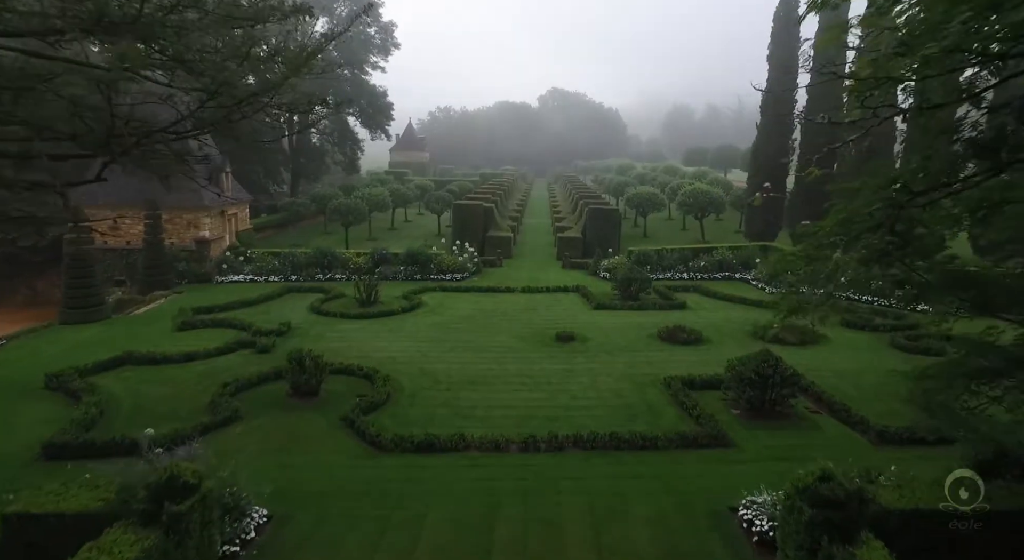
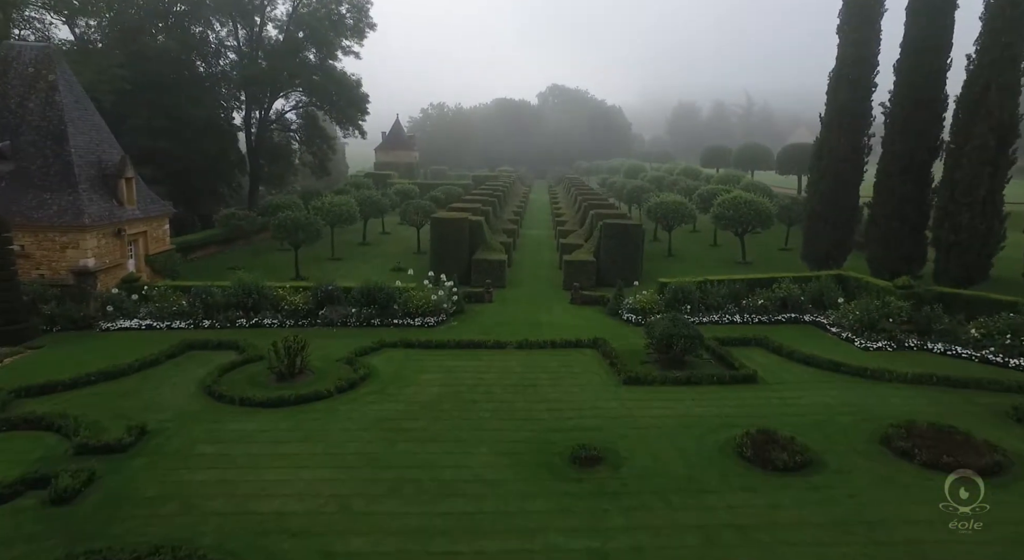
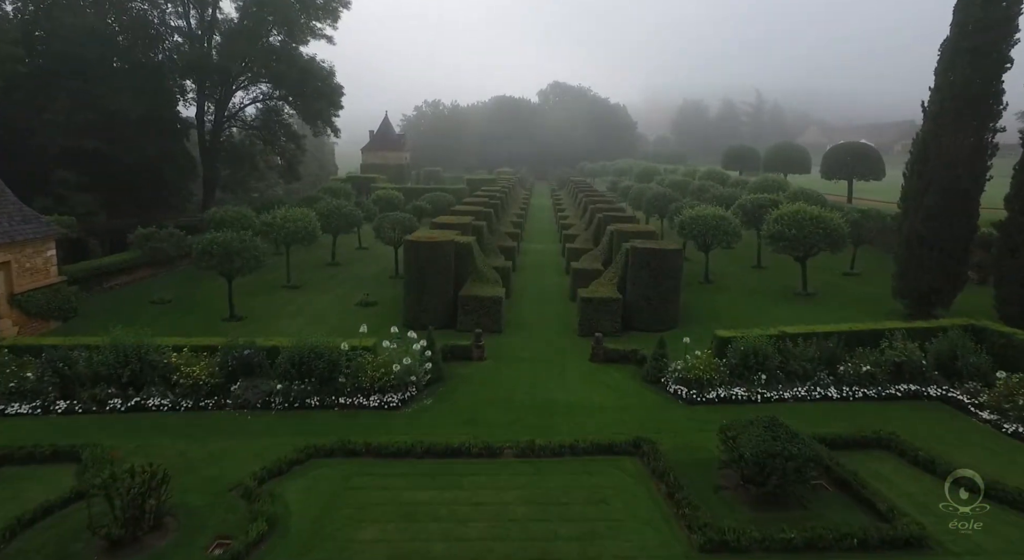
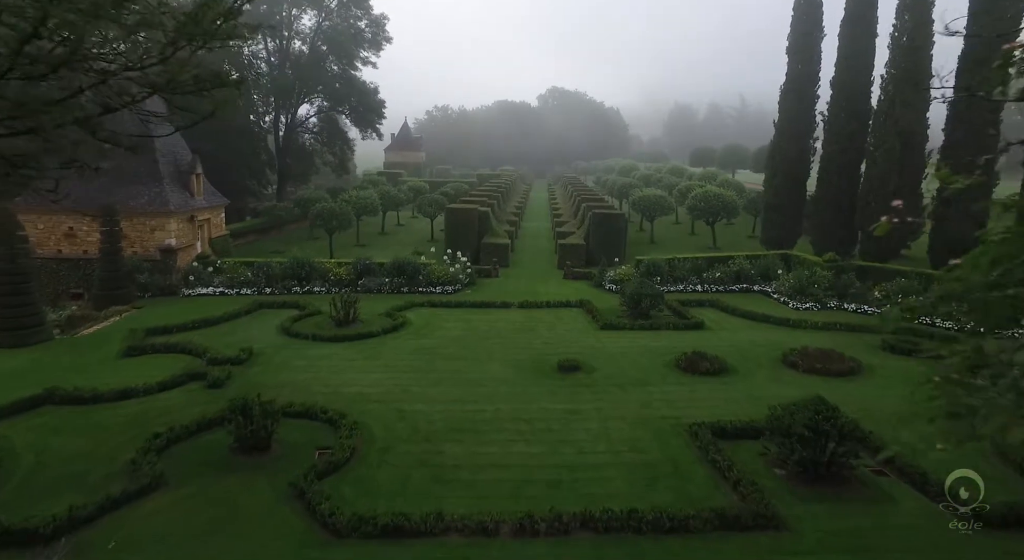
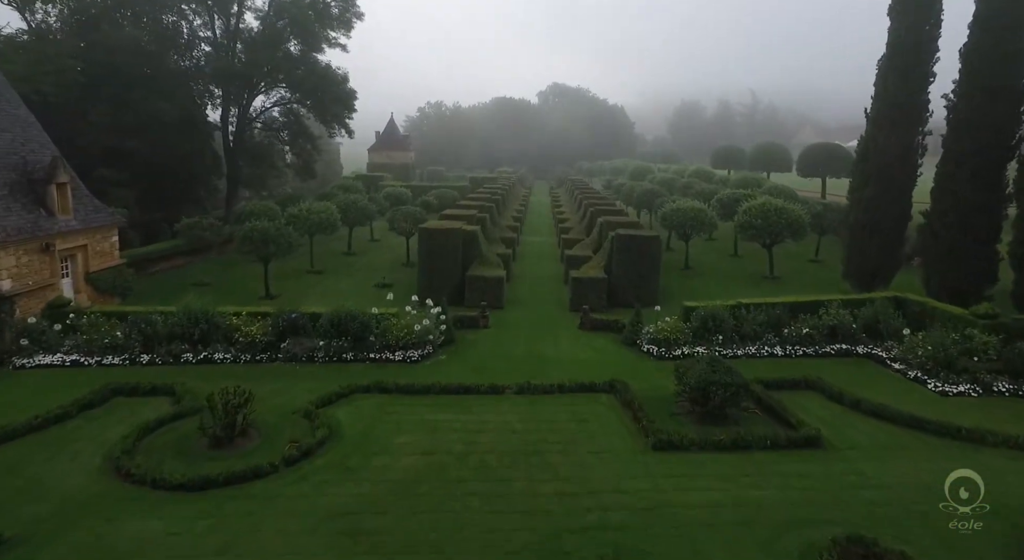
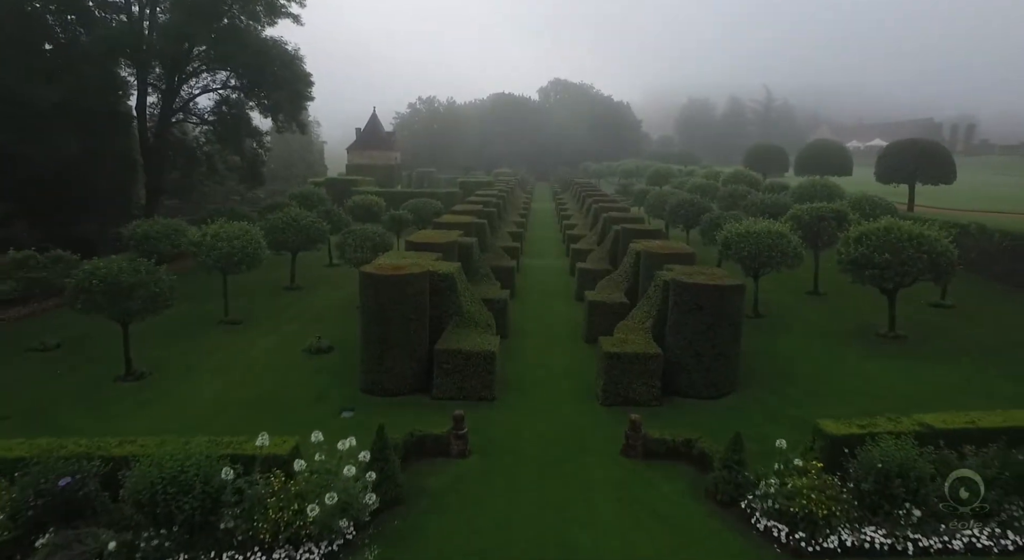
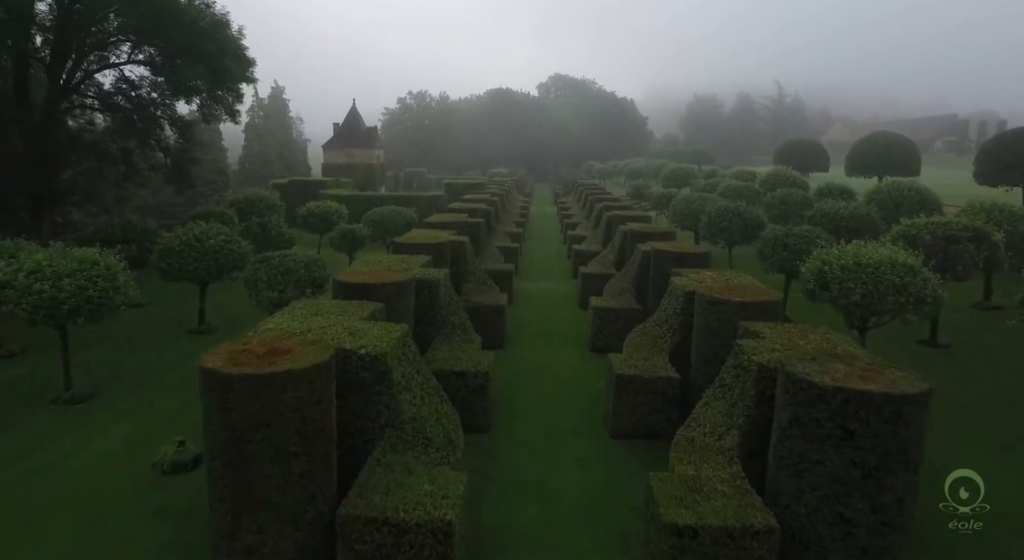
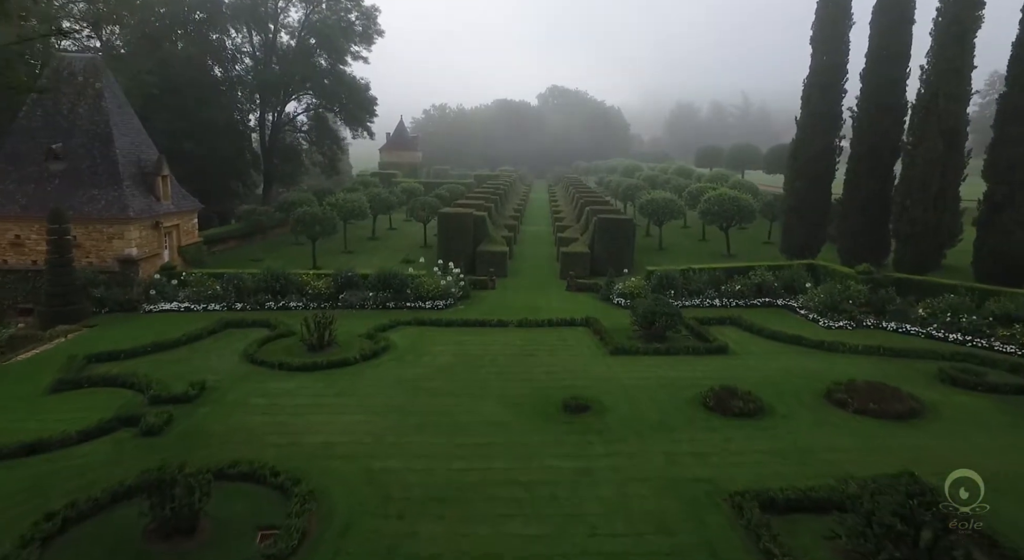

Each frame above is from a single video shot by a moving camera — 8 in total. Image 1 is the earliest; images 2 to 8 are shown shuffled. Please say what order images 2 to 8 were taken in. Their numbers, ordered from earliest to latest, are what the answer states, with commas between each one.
4, 8, 2, 5, 3, 6, 7
